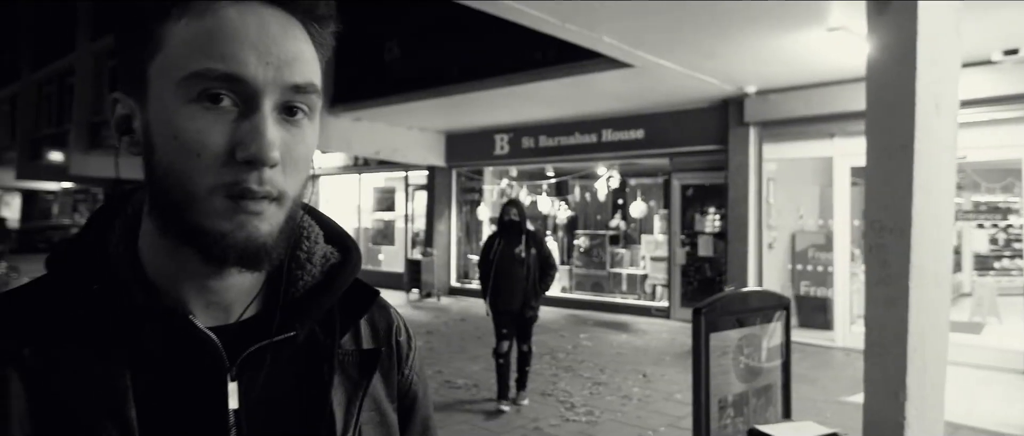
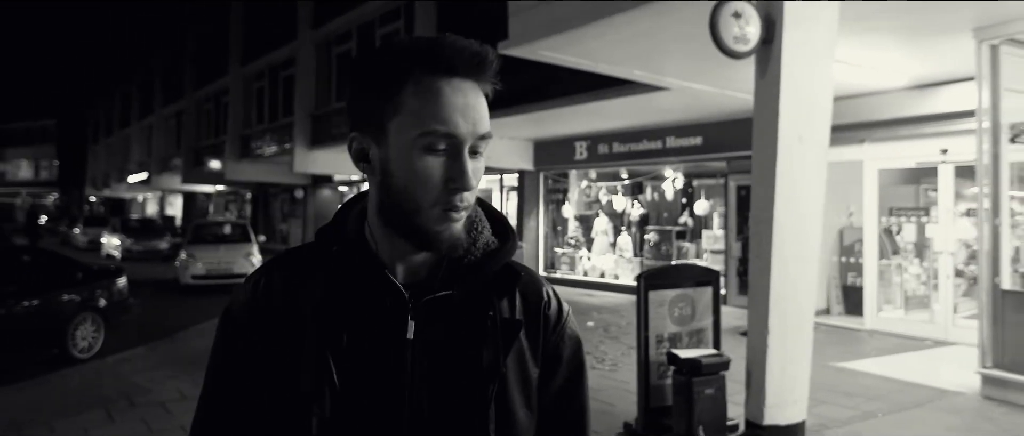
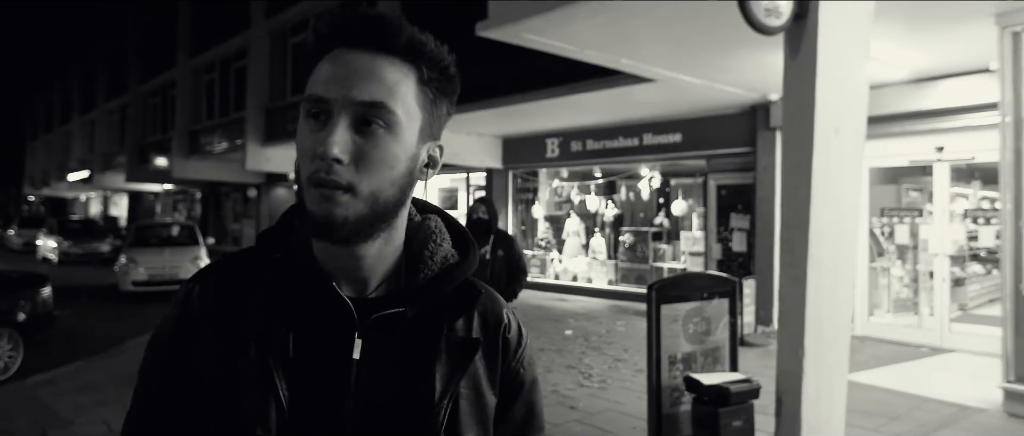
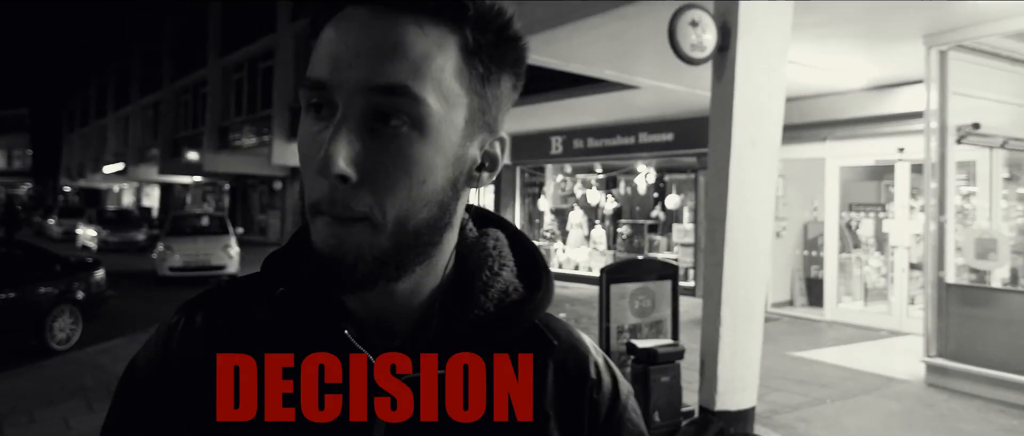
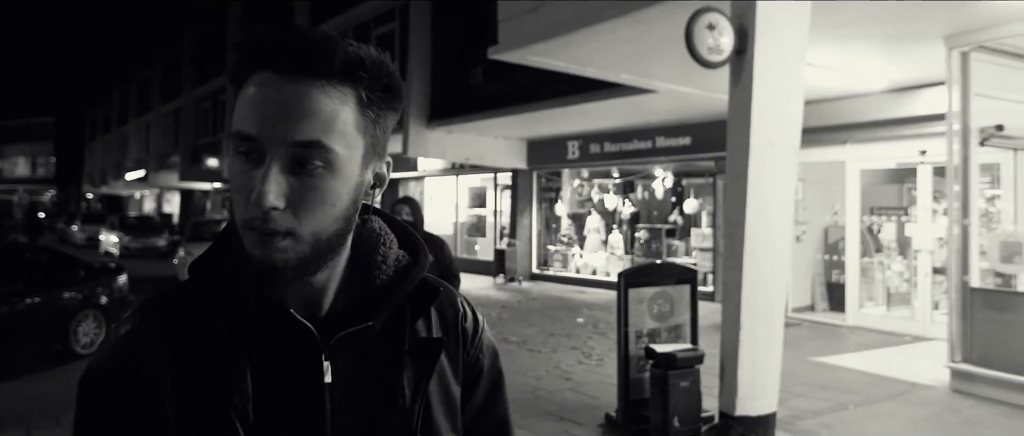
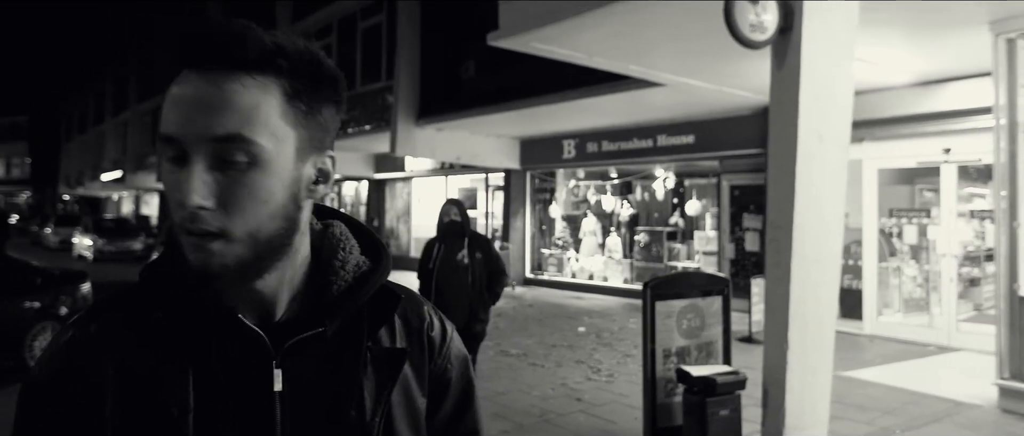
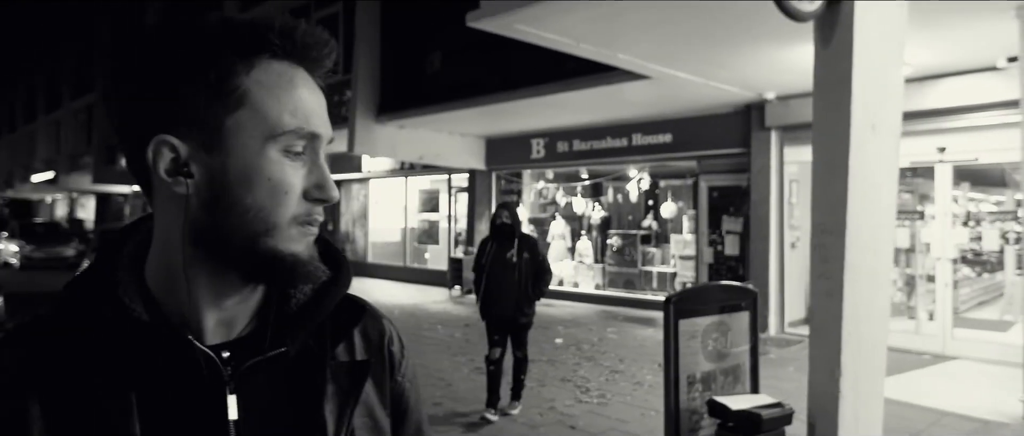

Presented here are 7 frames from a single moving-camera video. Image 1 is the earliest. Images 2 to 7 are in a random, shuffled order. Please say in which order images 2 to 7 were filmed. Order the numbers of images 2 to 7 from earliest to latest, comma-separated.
7, 3, 6, 2, 5, 4
